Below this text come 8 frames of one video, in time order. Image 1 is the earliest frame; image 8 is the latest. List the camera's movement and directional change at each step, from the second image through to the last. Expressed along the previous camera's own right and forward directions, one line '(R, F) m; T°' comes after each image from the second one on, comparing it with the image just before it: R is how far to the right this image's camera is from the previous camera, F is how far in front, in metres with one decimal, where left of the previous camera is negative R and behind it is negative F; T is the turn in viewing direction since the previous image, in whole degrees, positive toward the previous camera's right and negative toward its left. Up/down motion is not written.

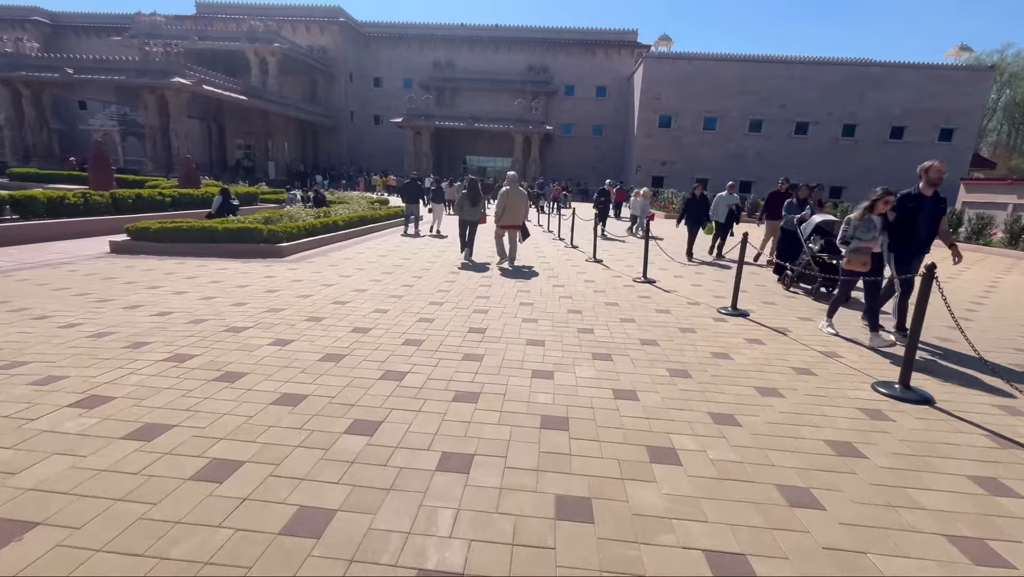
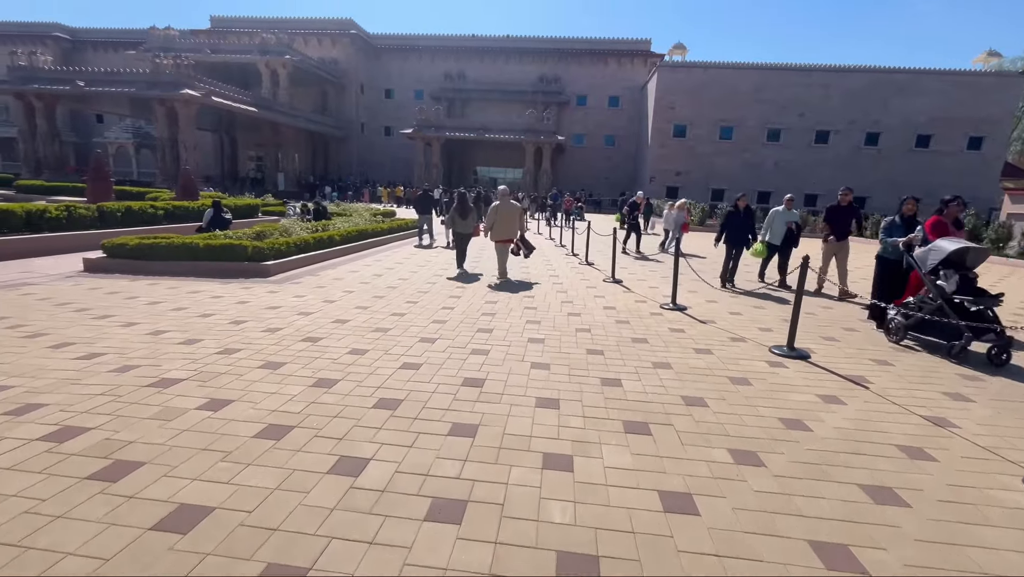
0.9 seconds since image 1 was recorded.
(0.0, +0.8) m; -1°
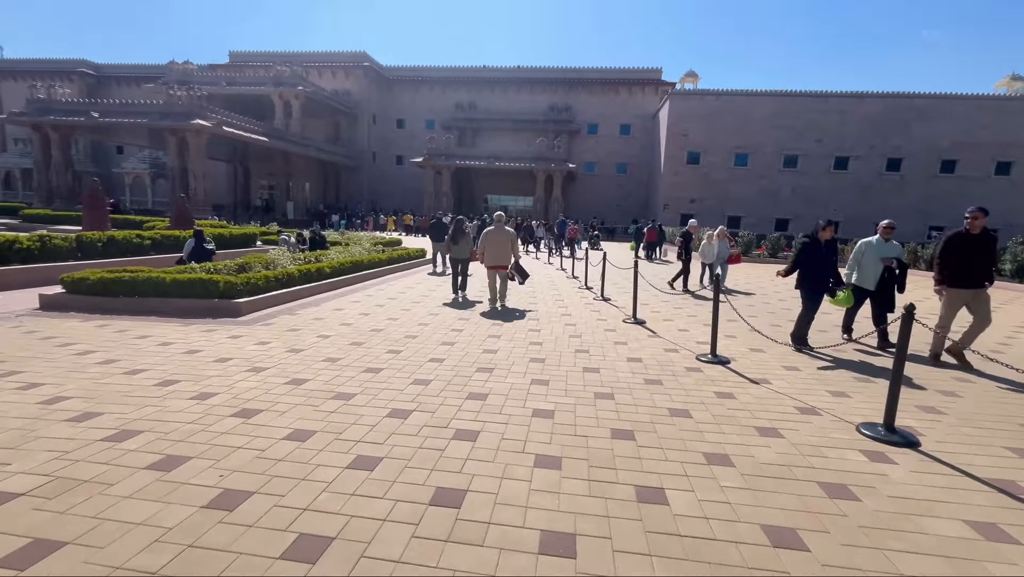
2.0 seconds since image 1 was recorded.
(+0.1, +1.0) m; -1°
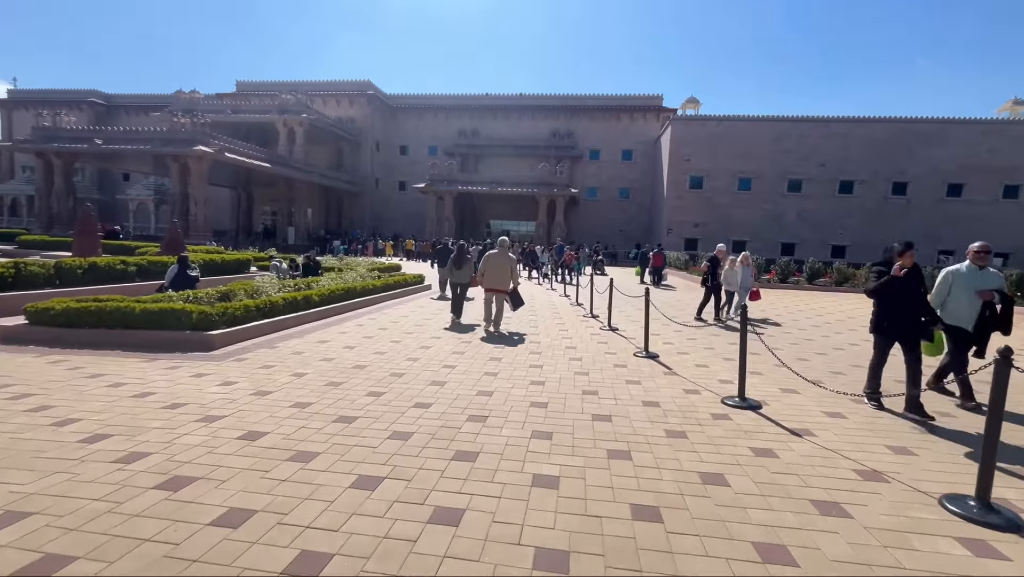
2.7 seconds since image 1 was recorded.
(0.0, +0.6) m; 0°
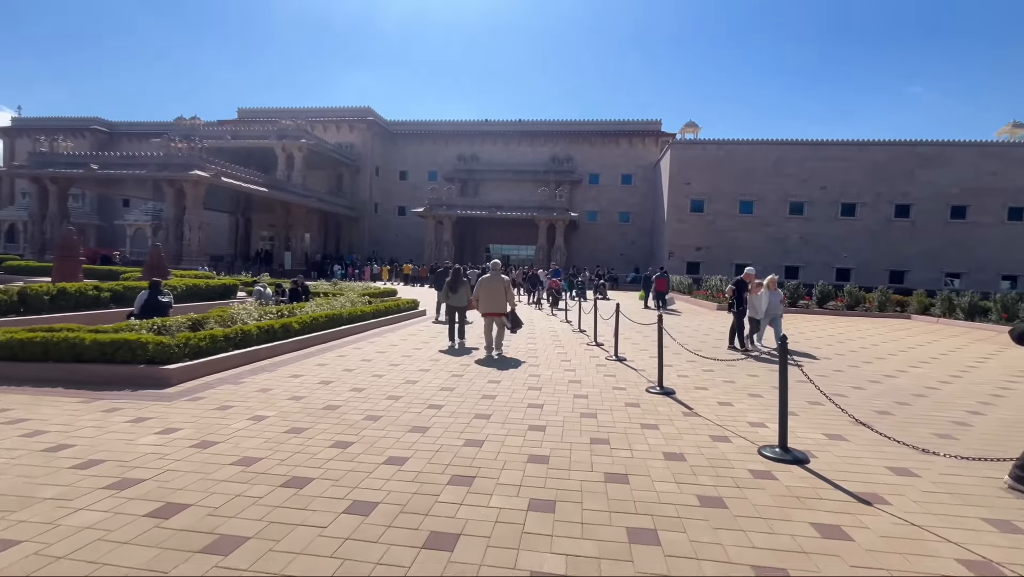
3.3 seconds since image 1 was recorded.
(+0.1, +0.6) m; 0°
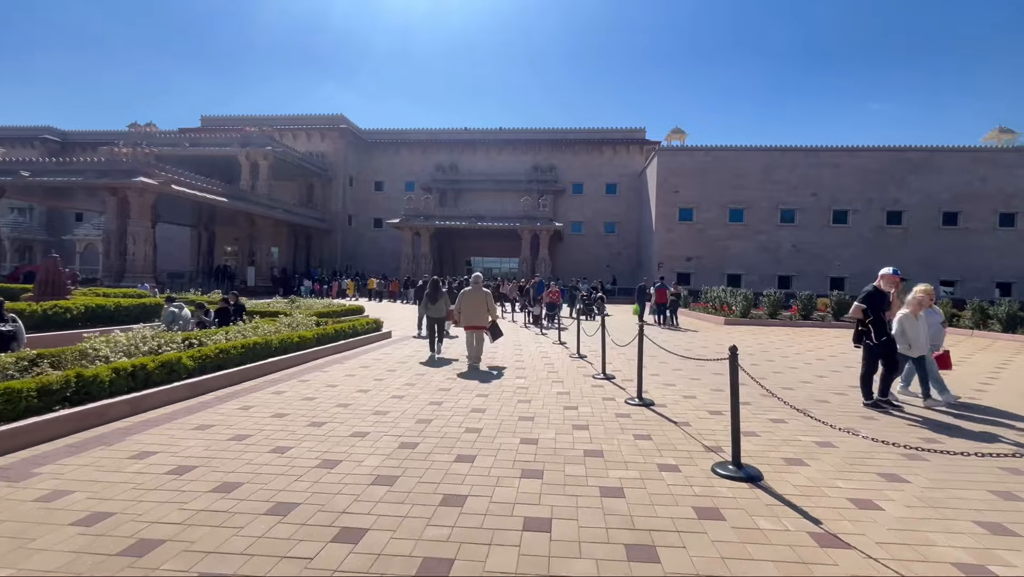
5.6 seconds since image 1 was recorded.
(0.0, +2.1) m; +2°
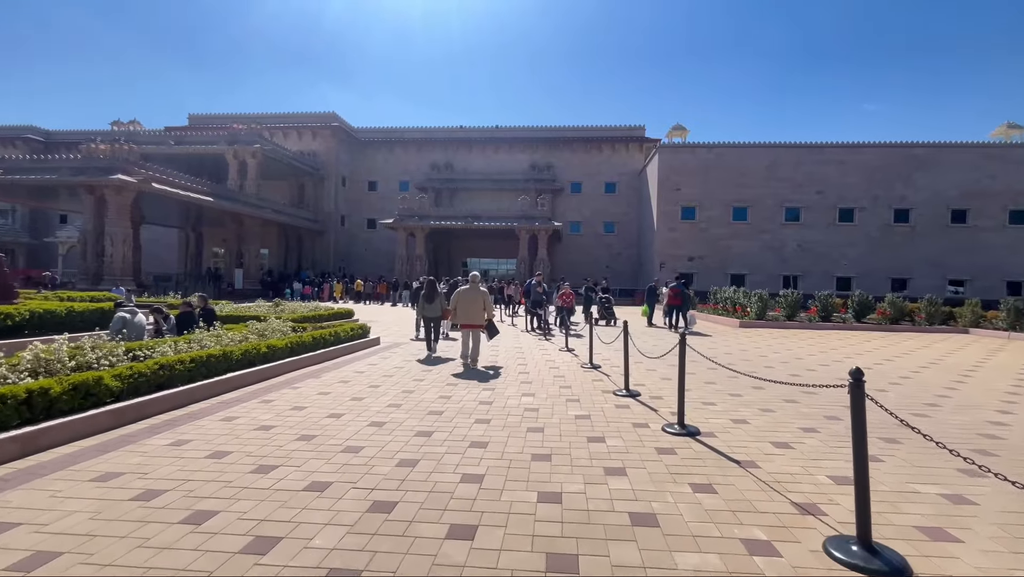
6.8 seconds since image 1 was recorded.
(-0.1, +1.1) m; 0°
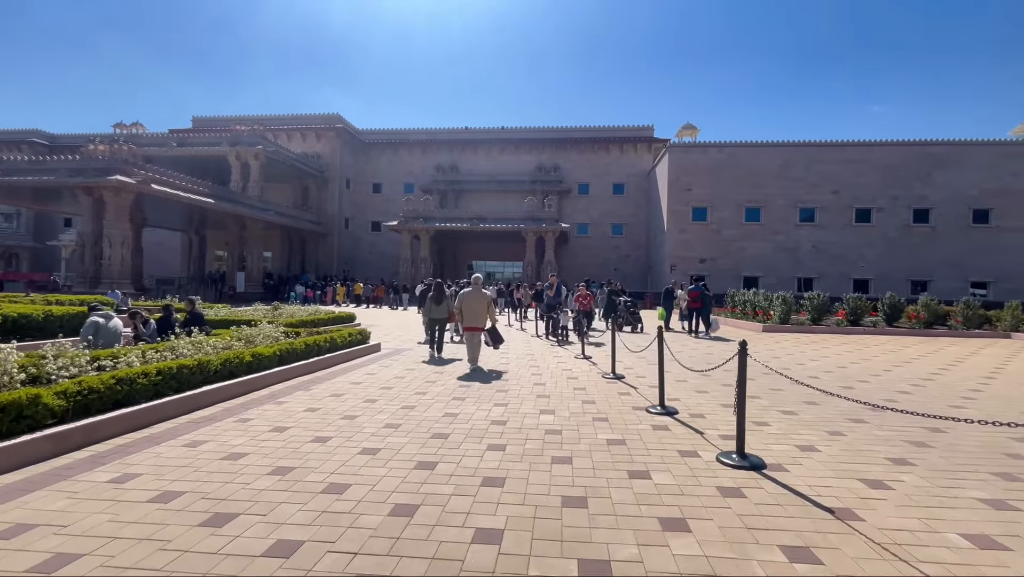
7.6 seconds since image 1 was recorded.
(-0.1, +0.7) m; -1°
